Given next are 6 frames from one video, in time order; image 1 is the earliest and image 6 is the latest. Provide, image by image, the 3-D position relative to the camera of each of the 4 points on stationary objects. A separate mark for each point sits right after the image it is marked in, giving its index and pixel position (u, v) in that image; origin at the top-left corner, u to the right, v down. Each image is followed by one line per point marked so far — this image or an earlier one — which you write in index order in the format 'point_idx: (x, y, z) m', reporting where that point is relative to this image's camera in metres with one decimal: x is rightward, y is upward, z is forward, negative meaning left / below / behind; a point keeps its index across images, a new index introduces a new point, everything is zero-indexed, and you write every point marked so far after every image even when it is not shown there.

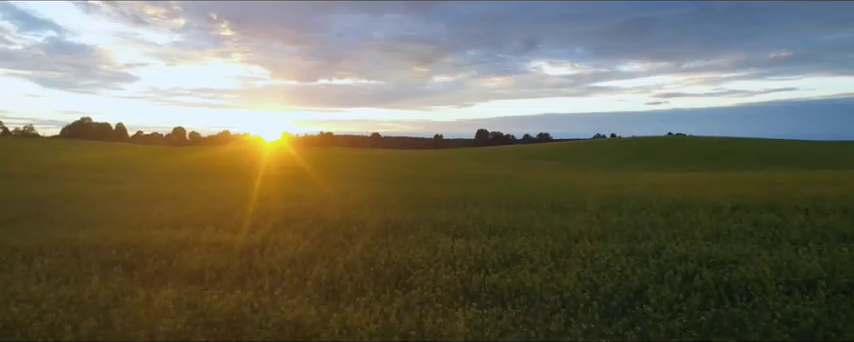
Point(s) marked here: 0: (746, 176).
0: (+8.6, 0.0, +19.6) m
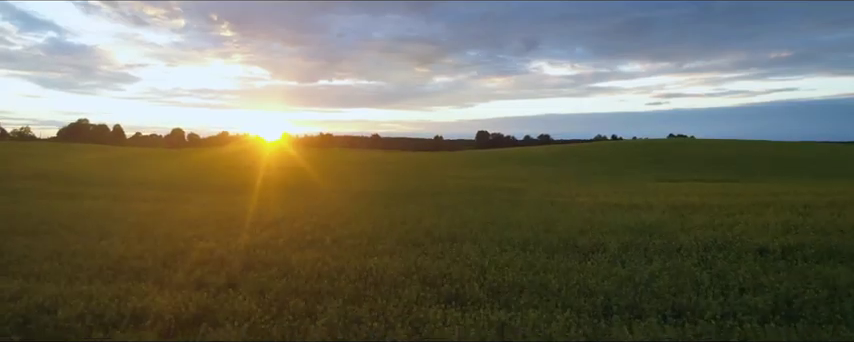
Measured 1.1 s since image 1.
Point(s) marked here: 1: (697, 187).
0: (+8.6, -0.3, +18.7) m
1: (+6.7, -0.3, +17.6) m
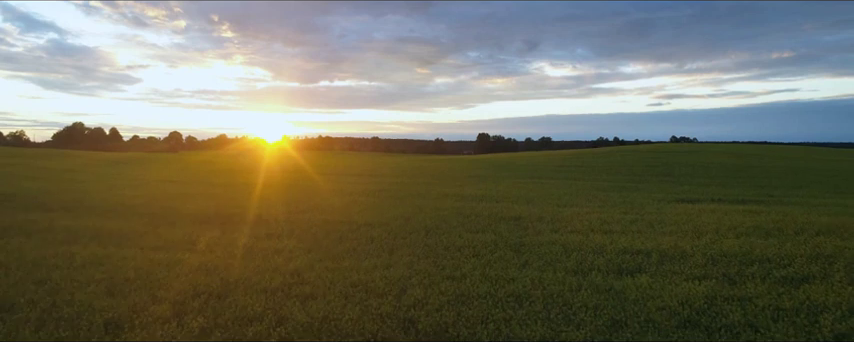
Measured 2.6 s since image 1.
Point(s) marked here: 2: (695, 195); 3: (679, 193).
0: (+8.5, -0.7, +17.1) m
1: (+6.6, -0.7, +16.0) m
2: (+7.1, -0.6, +18.6) m
3: (+6.8, -0.6, +19.2) m
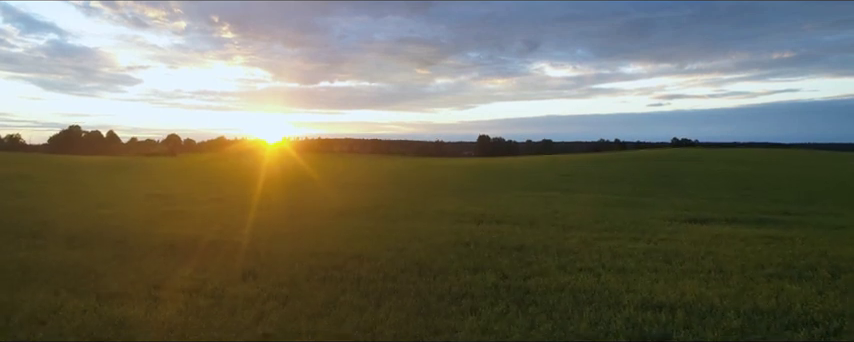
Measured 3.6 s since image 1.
0: (+8.4, -1.1, +16.1) m
1: (+6.6, -1.2, +15.0) m
2: (+7.0, -1.1, +17.6) m
3: (+6.7, -1.0, +18.2) m
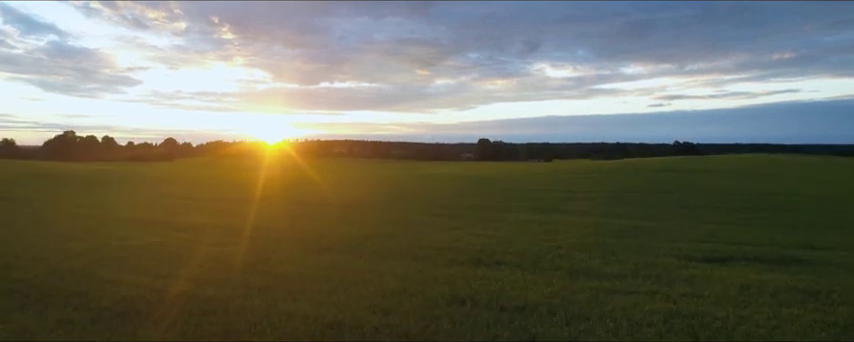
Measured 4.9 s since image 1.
0: (+8.3, -1.8, +14.8) m
1: (+6.4, -1.8, +13.7) m
2: (+6.9, -1.7, +16.3) m
3: (+6.6, -1.7, +16.9) m
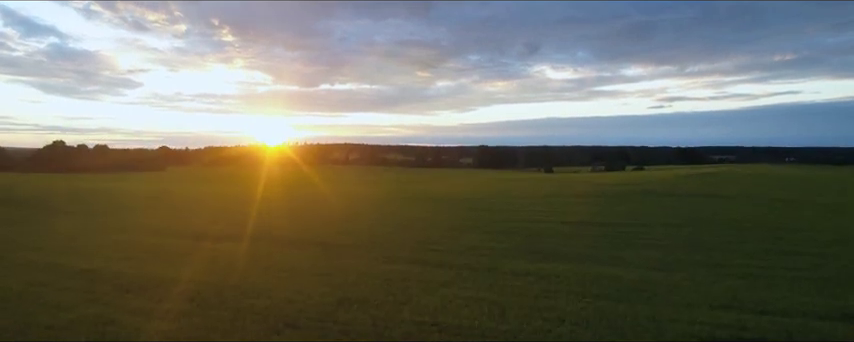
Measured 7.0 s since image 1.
0: (+7.8, -3.0, +12.6) m
1: (+6.0, -3.0, +11.5) m
2: (+6.4, -2.9, +14.1) m
3: (+6.2, -2.9, +14.7) m
